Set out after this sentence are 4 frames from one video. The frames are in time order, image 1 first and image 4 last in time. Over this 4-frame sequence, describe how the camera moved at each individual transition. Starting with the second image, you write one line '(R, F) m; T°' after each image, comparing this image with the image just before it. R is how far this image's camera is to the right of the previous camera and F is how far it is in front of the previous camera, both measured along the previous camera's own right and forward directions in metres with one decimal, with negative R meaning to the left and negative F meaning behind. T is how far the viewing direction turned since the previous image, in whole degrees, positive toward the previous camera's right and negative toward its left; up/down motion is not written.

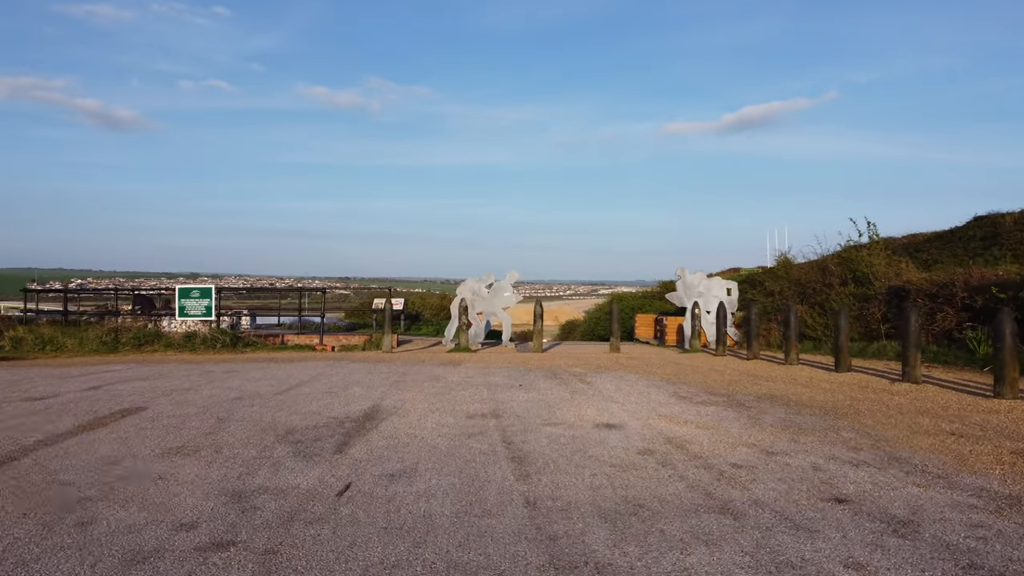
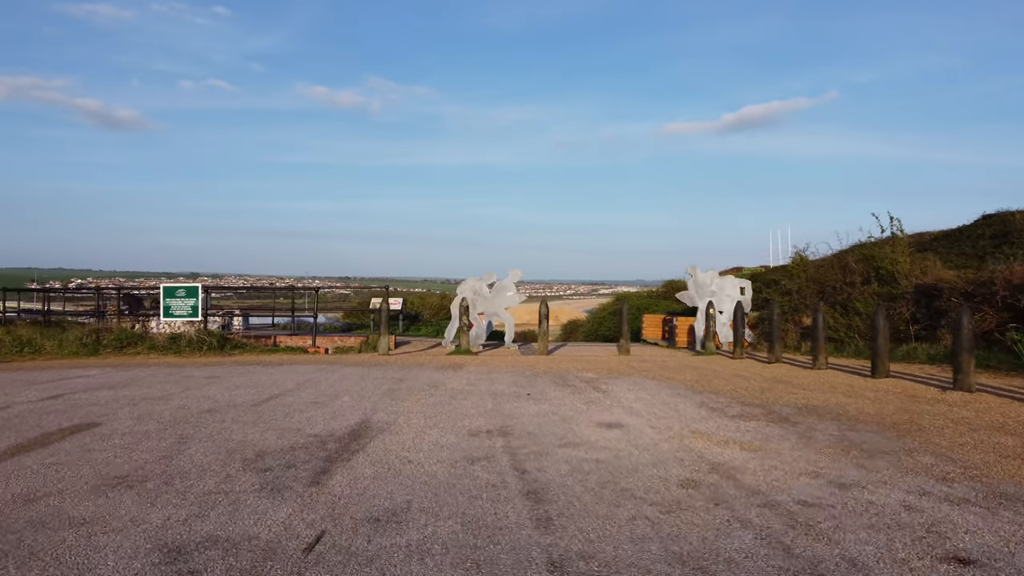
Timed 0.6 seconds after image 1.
(-0.1, +0.7) m; 0°
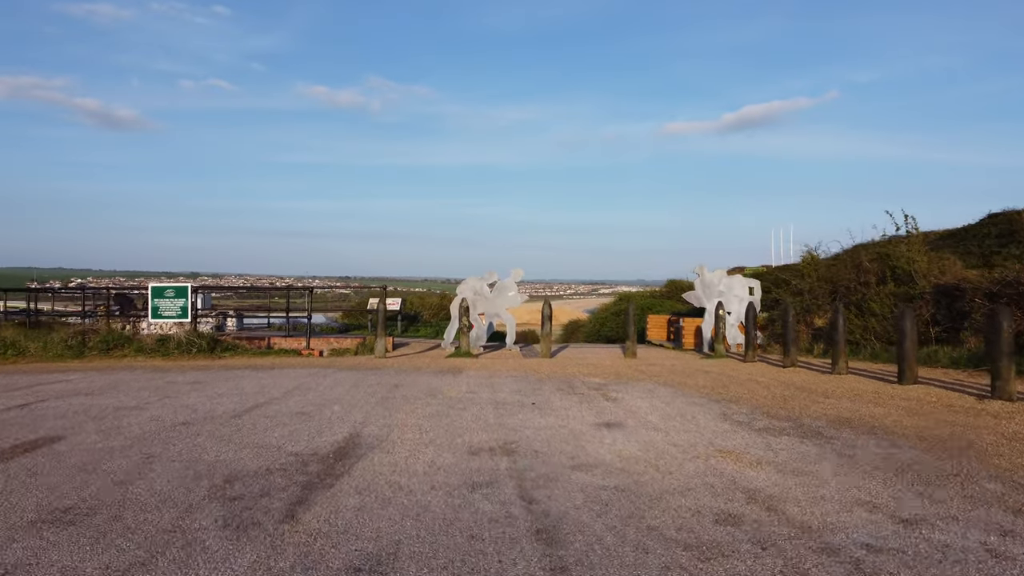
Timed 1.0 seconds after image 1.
(0.0, +0.5) m; 0°
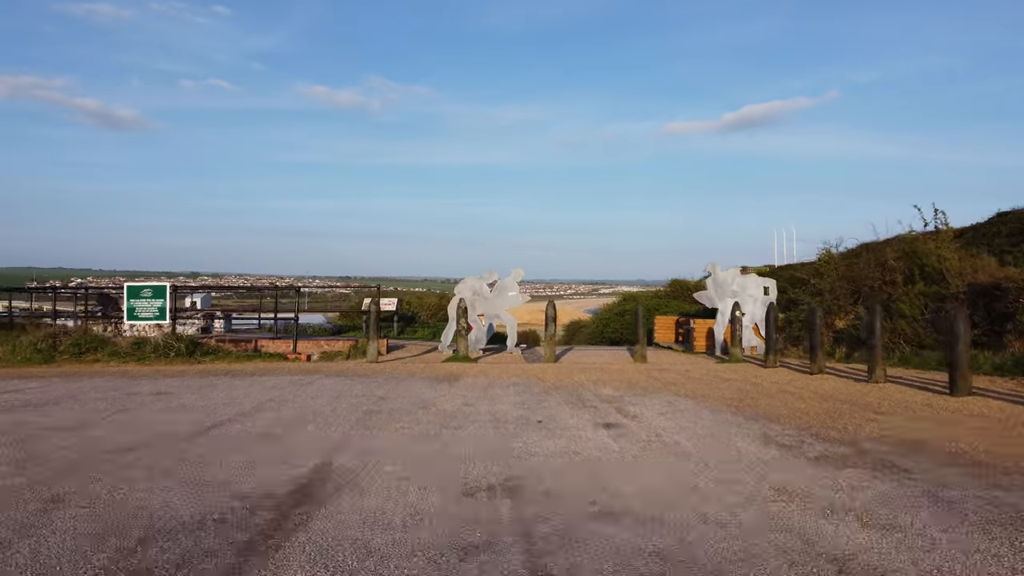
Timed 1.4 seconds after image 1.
(0.0, +0.8) m; 0°
